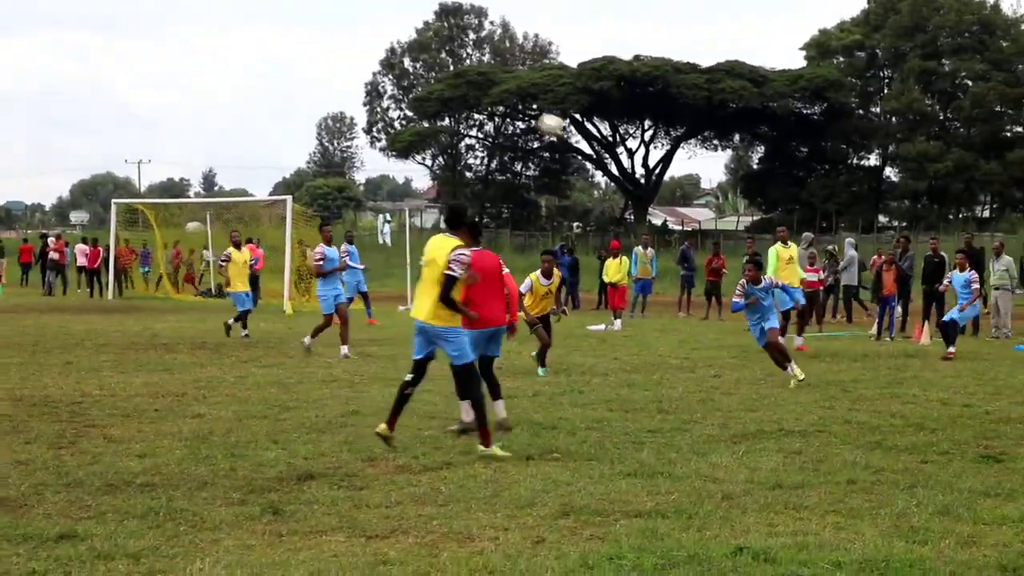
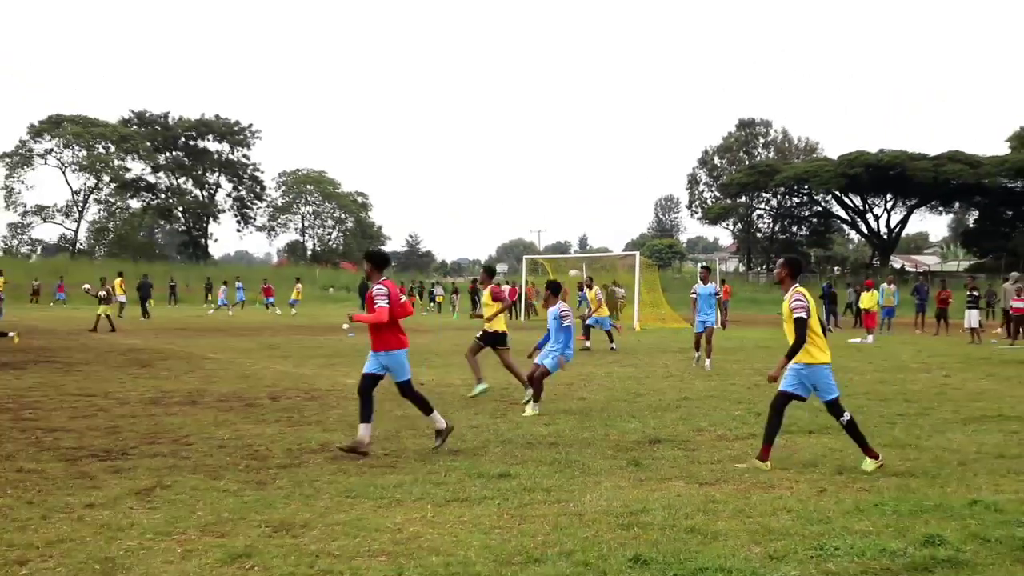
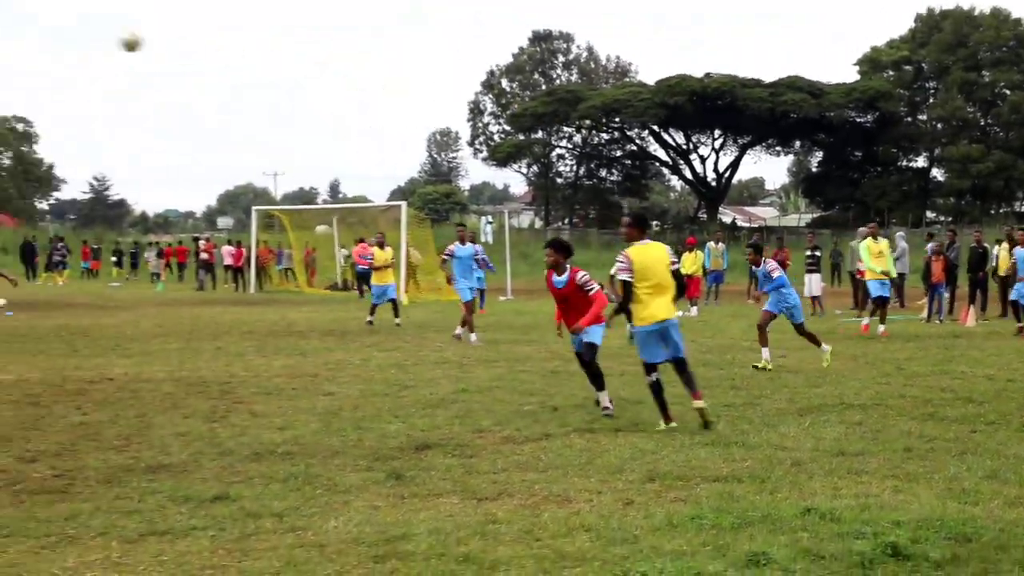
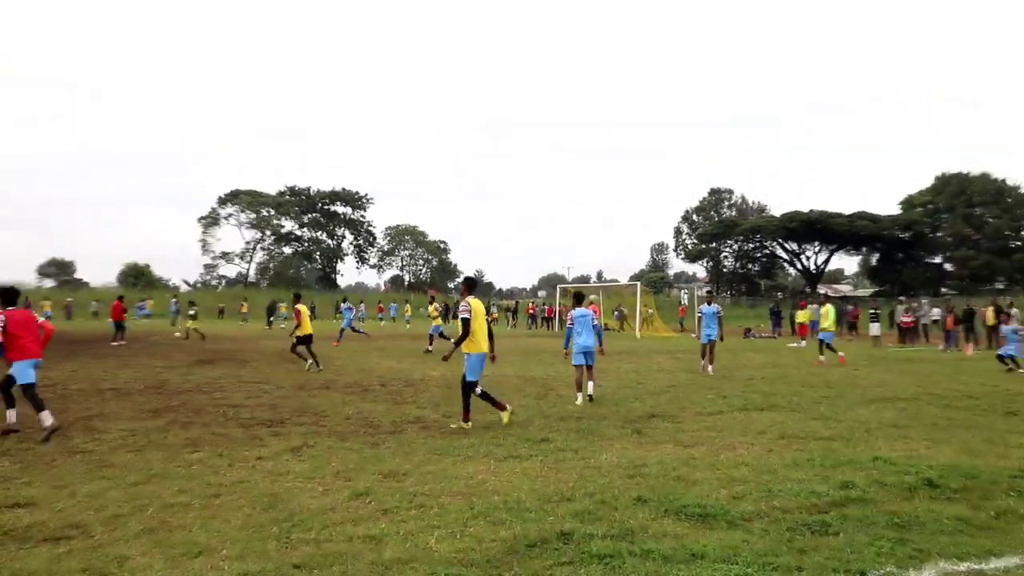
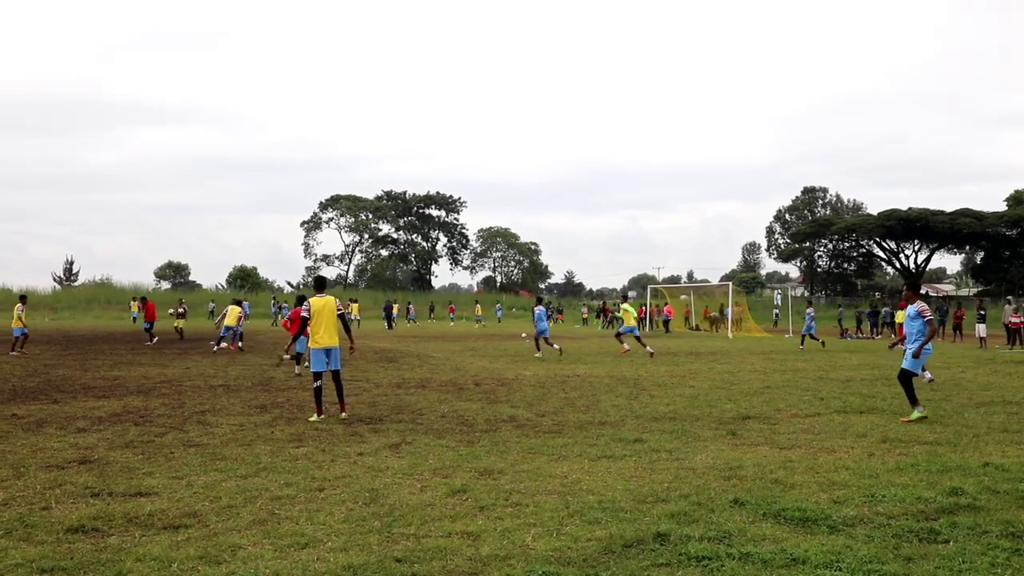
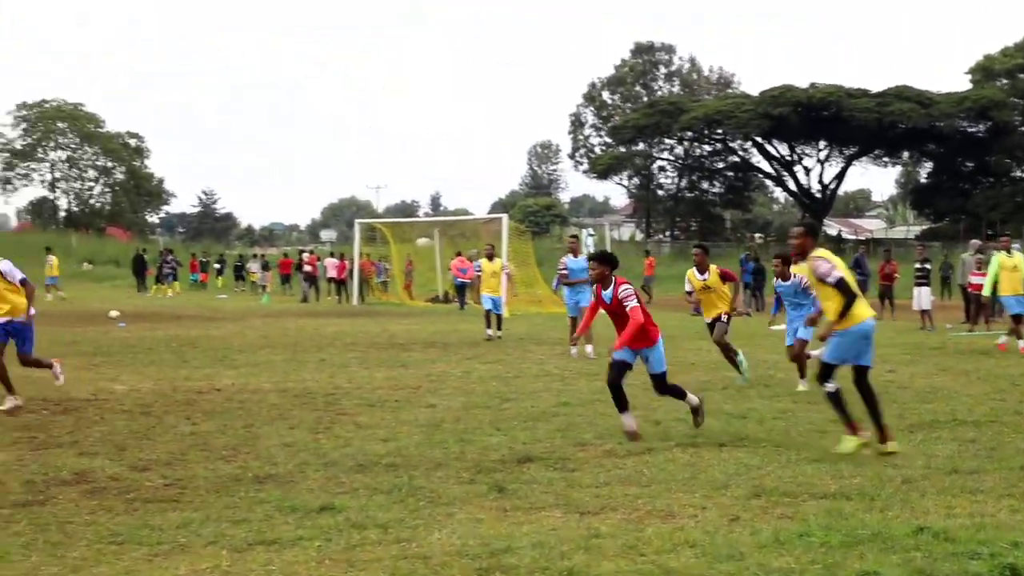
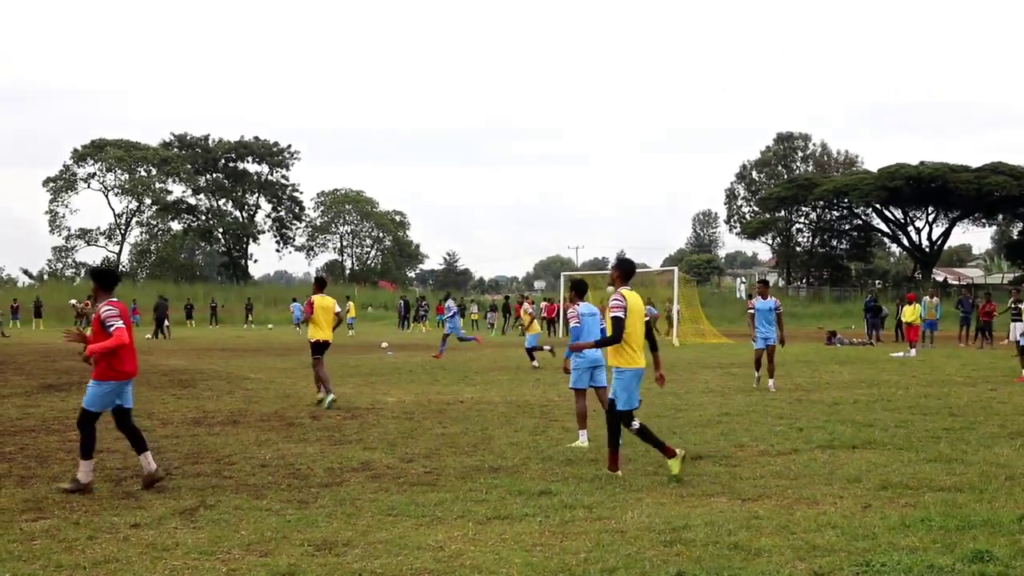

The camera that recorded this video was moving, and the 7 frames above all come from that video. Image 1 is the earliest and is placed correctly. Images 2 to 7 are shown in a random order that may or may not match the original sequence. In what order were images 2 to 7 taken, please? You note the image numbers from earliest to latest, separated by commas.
3, 6, 2, 7, 4, 5
